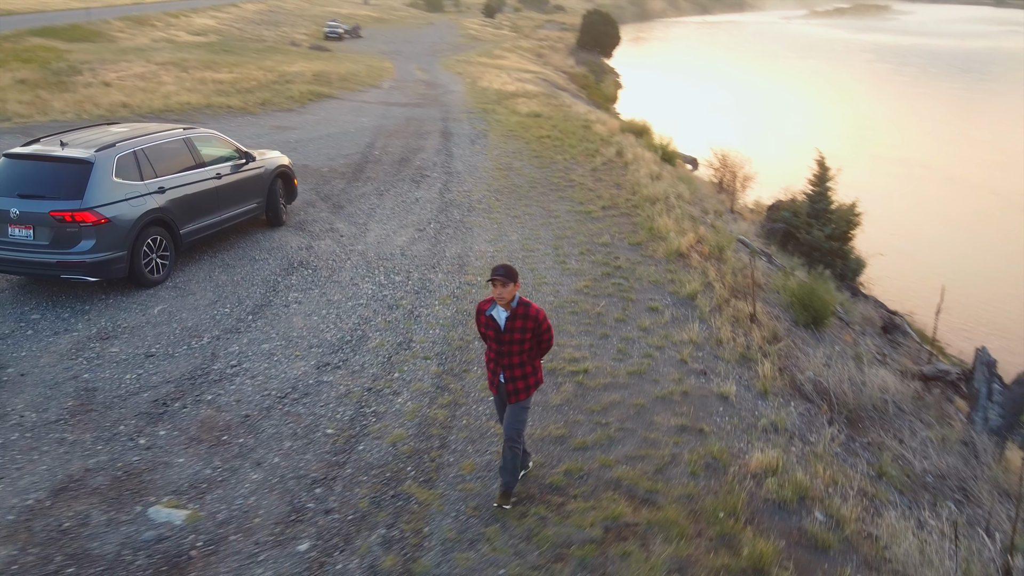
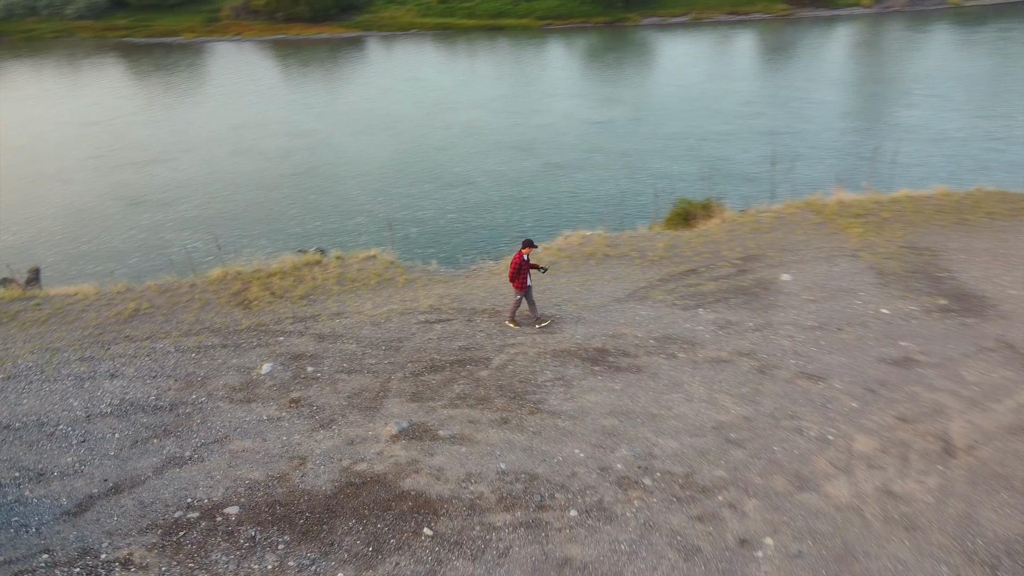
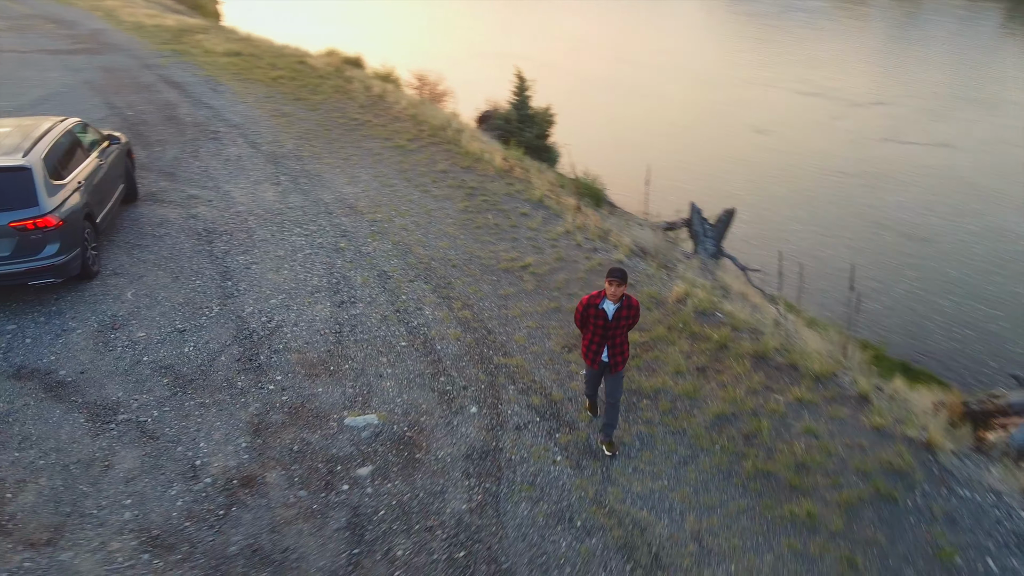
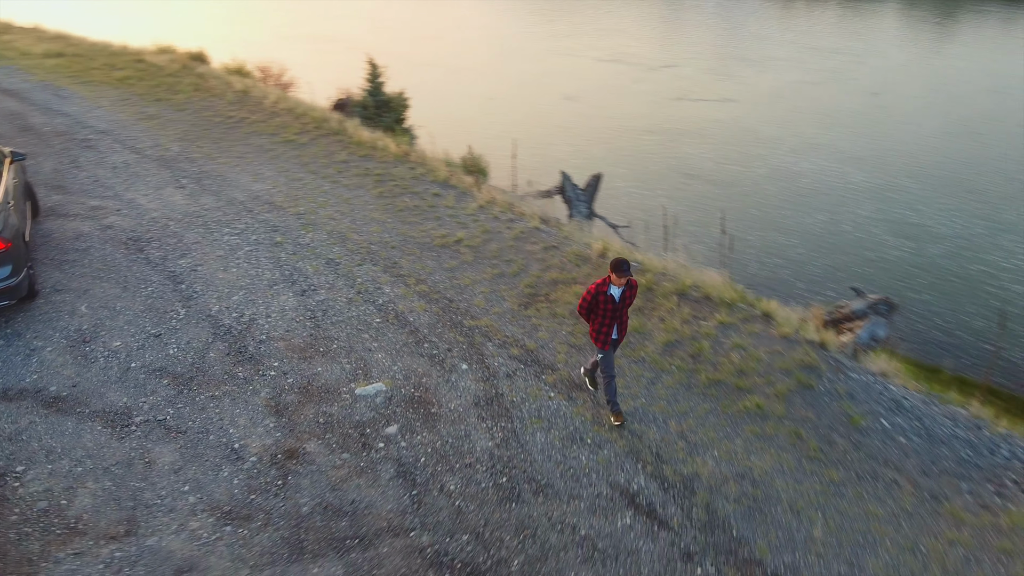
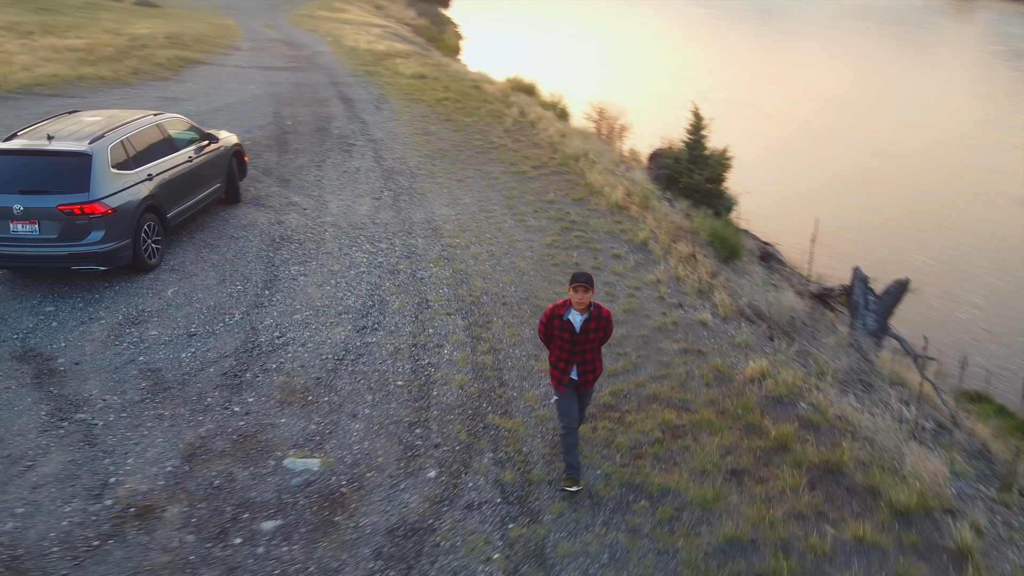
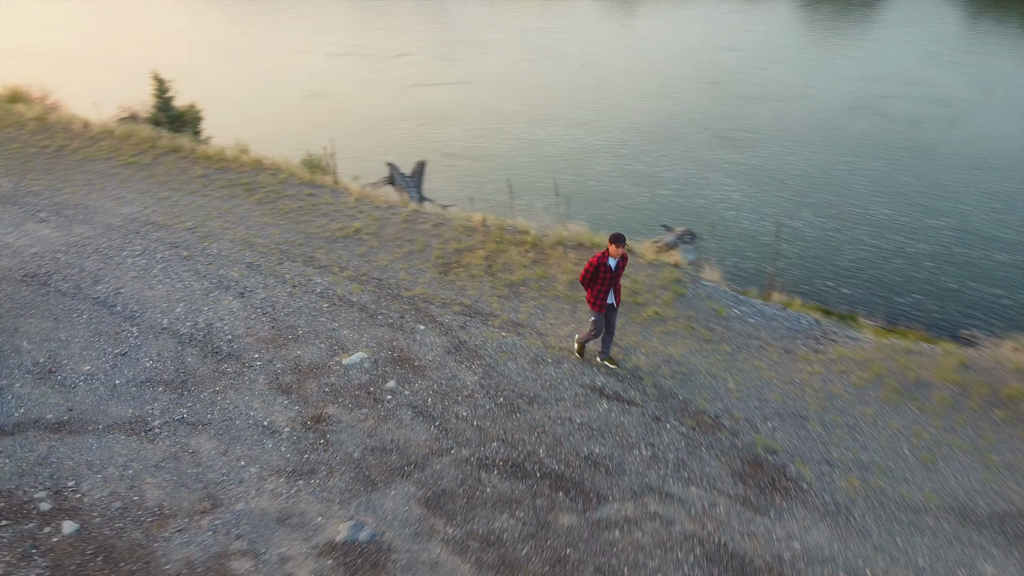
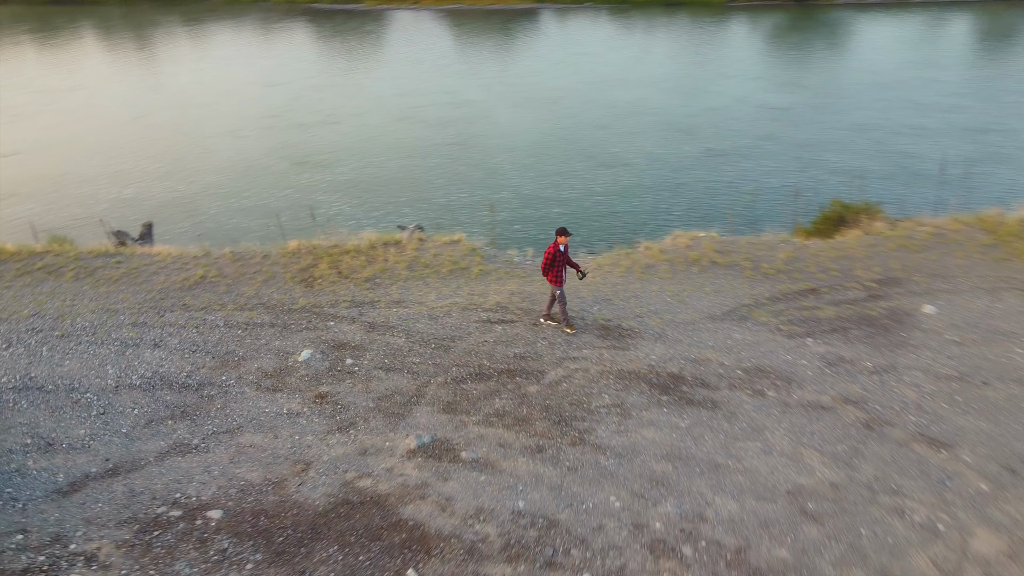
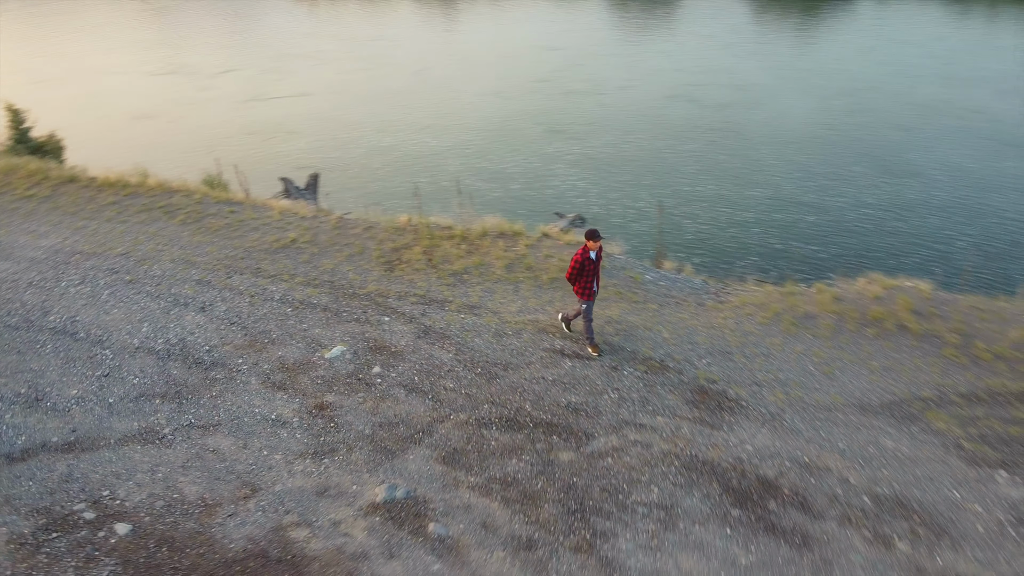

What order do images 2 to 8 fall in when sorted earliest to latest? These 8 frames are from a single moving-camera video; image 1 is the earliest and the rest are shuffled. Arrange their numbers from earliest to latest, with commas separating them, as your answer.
5, 3, 4, 6, 8, 7, 2
